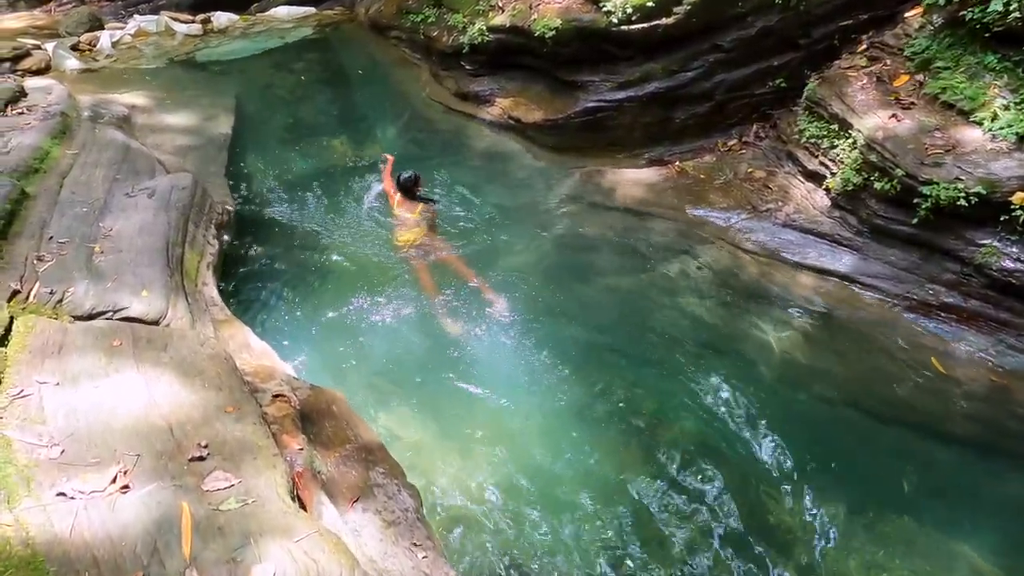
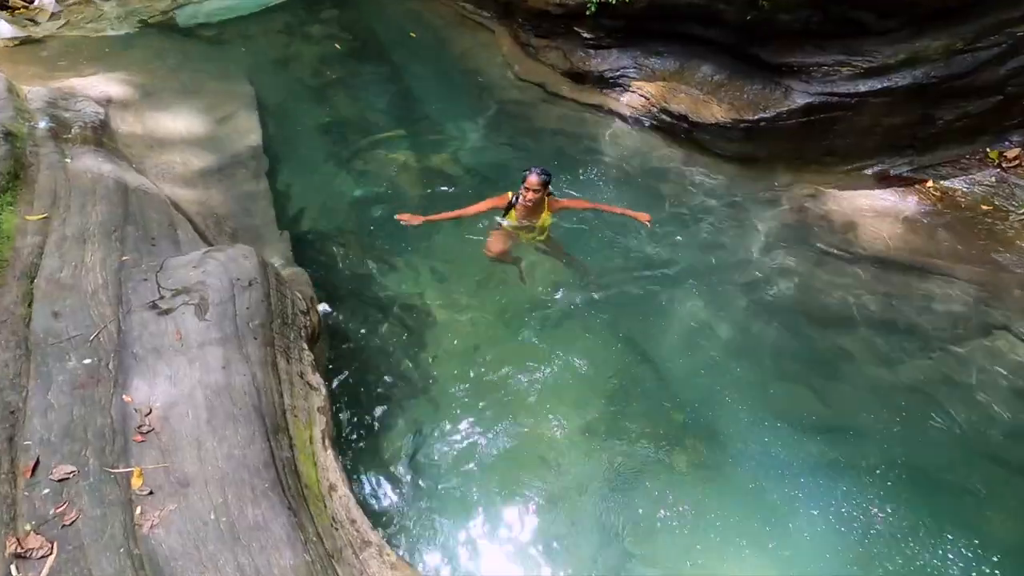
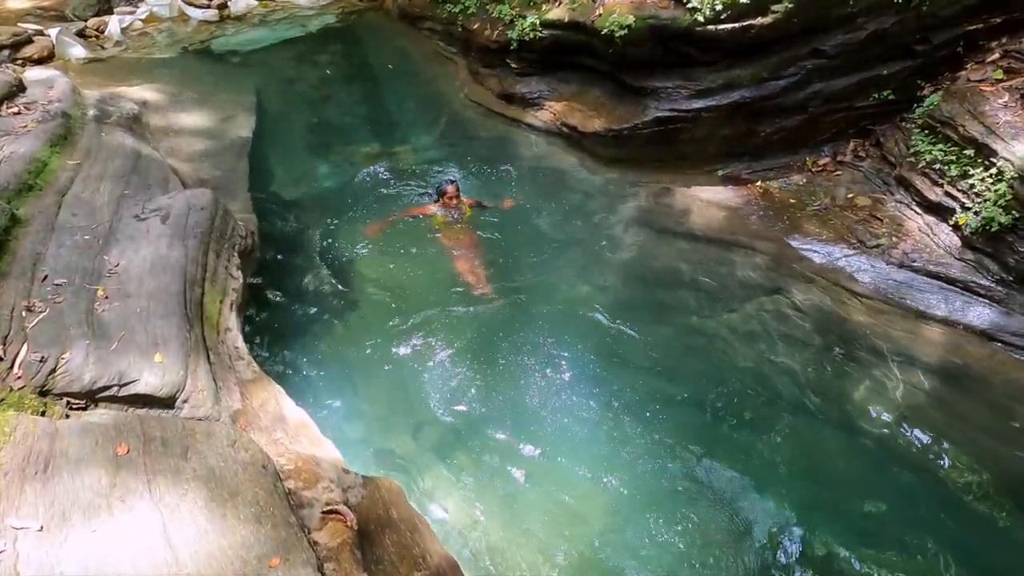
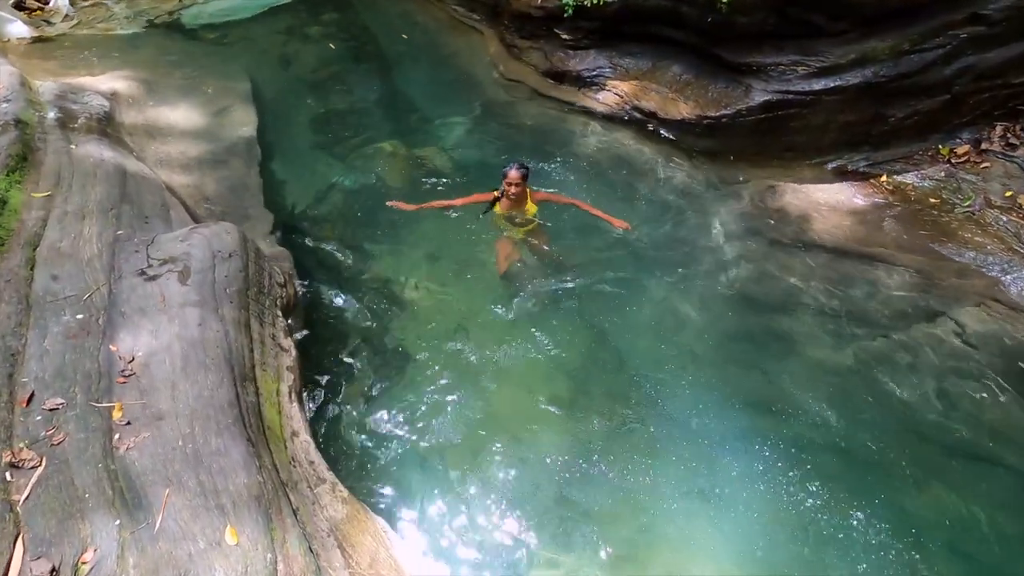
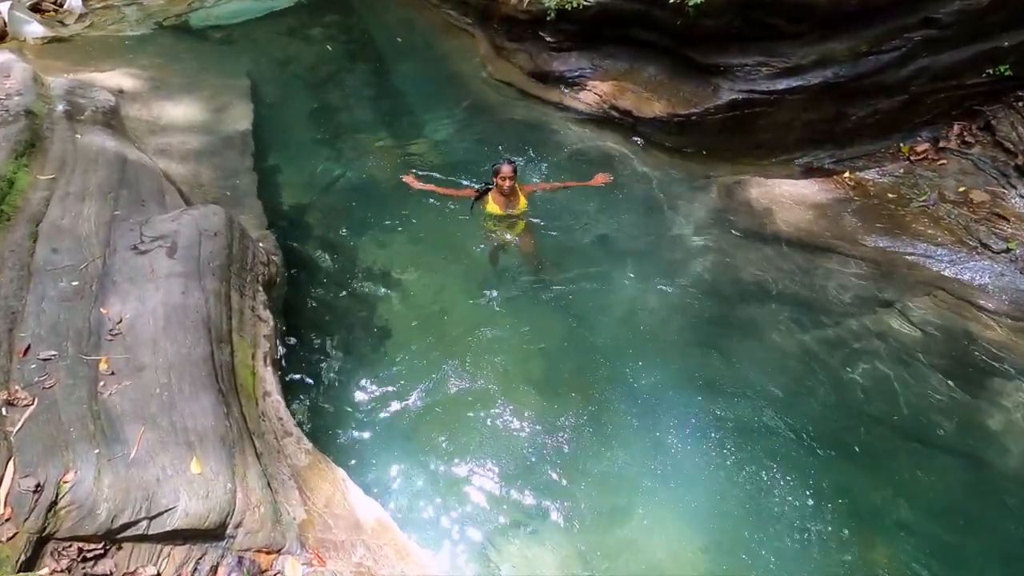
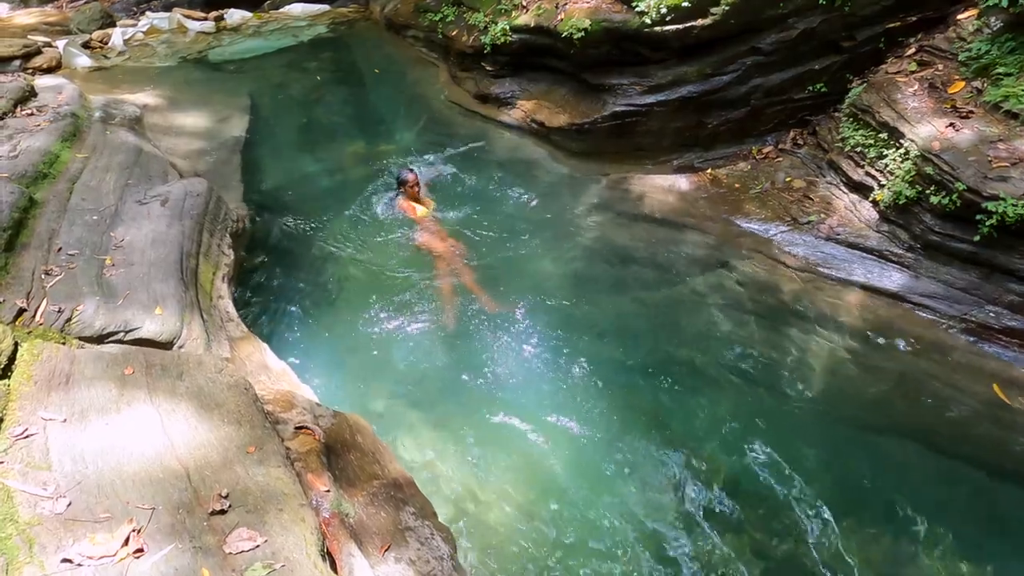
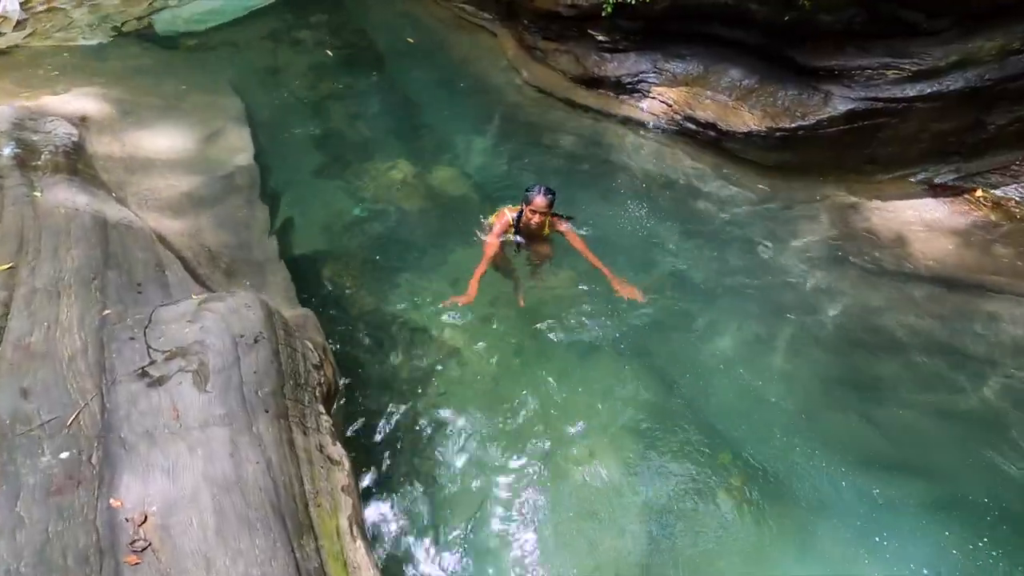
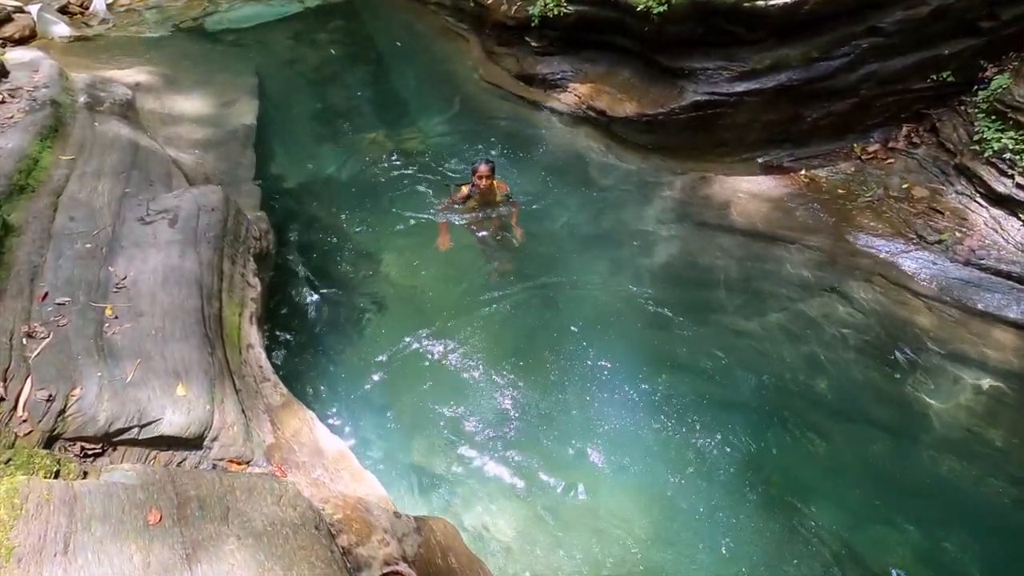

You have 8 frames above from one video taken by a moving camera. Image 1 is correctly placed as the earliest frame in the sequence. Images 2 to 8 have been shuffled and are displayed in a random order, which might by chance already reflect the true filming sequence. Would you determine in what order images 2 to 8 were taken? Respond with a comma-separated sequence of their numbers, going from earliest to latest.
6, 3, 8, 5, 4, 2, 7
